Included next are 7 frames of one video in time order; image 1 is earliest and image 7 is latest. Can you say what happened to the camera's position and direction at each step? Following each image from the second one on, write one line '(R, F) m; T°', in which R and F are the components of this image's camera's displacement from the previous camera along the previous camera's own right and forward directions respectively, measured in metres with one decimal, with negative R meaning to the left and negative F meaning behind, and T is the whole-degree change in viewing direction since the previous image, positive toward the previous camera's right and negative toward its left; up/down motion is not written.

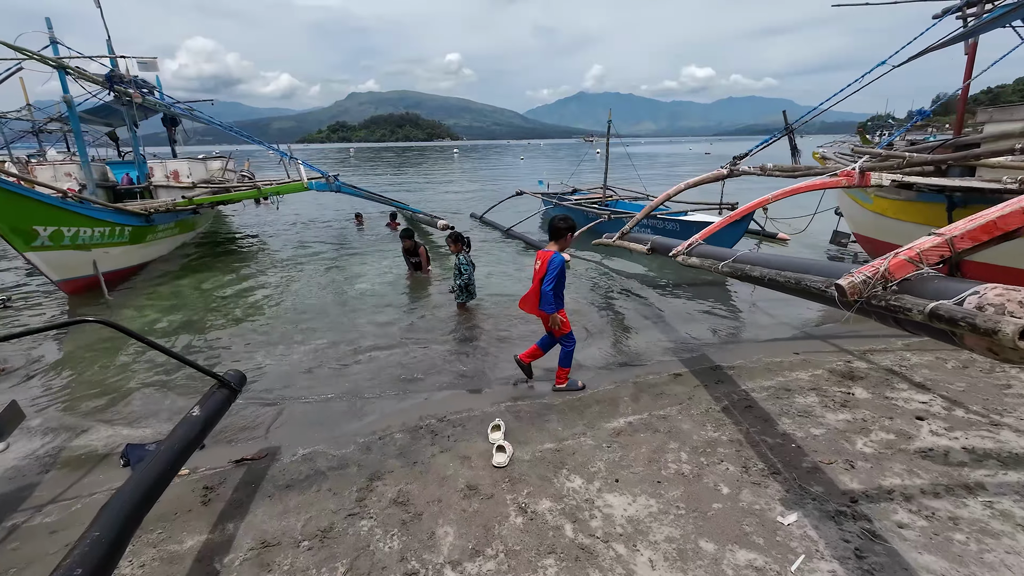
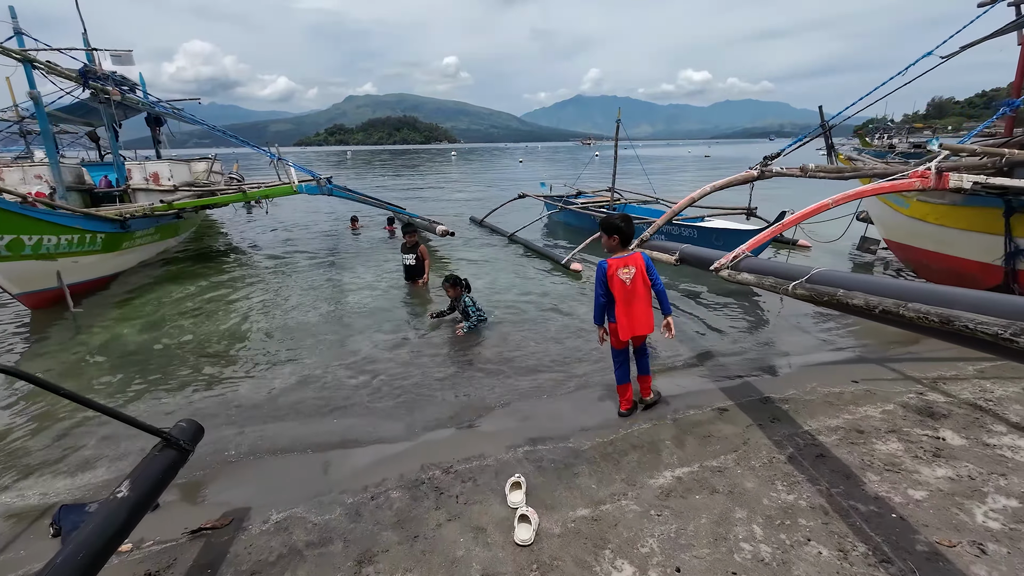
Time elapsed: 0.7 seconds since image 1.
(-0.2, +0.9) m; 0°
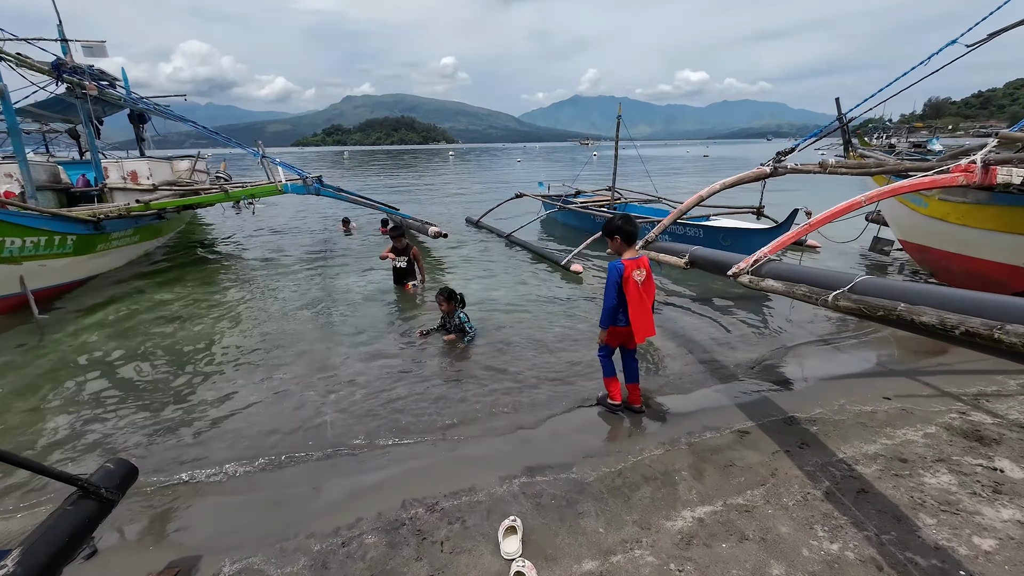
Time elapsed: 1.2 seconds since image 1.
(0.0, +0.6) m; 0°
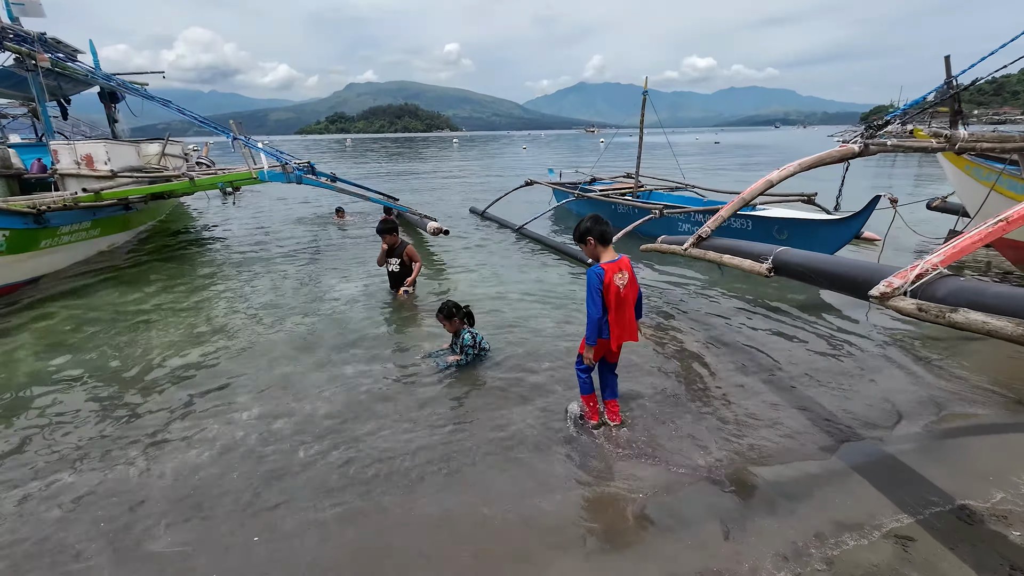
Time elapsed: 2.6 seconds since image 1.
(-0.2, +1.6) m; 0°
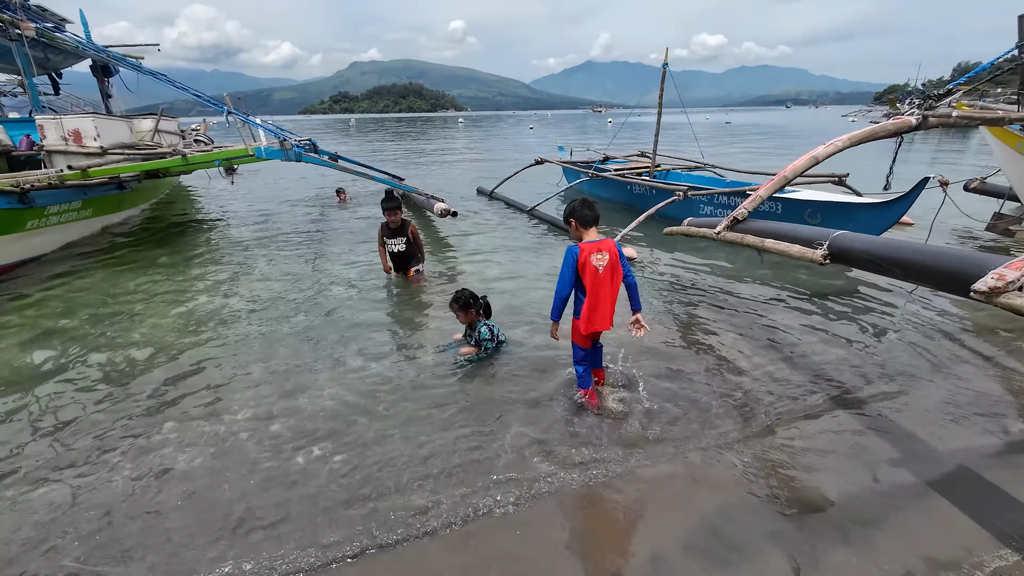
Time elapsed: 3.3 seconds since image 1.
(-0.2, +0.5) m; -1°
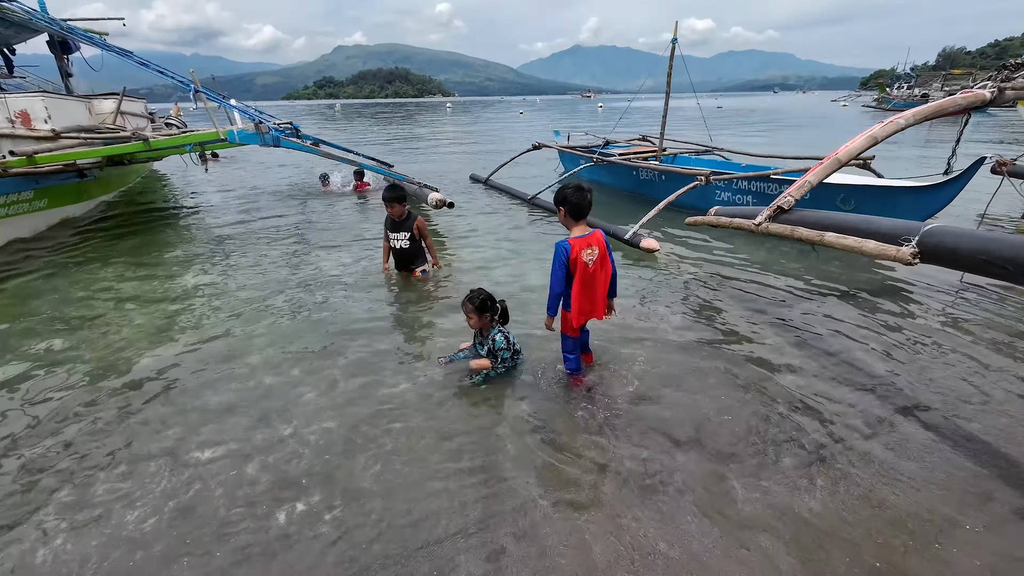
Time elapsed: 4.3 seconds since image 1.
(-0.3, +0.8) m; +1°
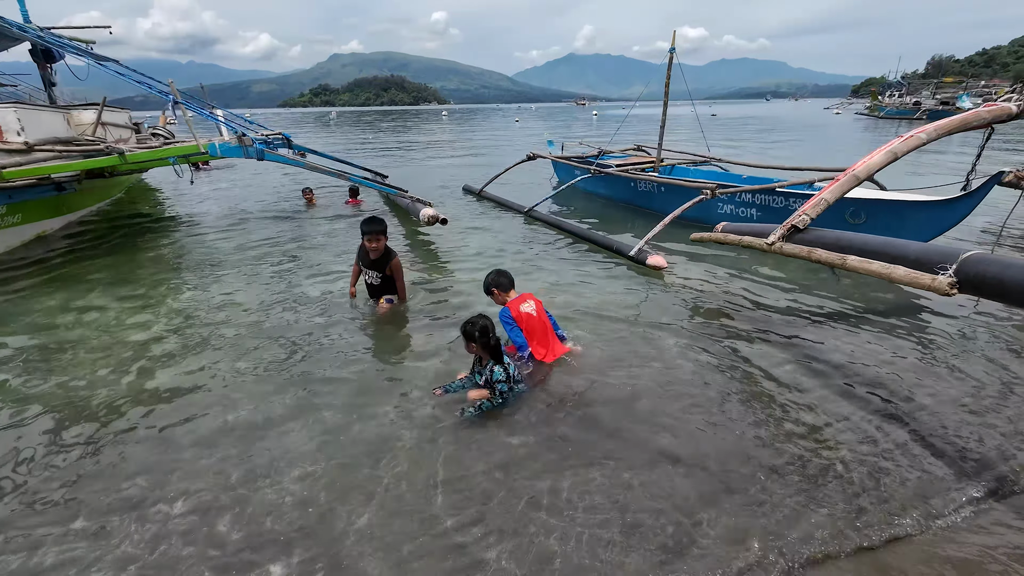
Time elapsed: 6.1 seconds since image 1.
(0.0, +0.4) m; 0°
